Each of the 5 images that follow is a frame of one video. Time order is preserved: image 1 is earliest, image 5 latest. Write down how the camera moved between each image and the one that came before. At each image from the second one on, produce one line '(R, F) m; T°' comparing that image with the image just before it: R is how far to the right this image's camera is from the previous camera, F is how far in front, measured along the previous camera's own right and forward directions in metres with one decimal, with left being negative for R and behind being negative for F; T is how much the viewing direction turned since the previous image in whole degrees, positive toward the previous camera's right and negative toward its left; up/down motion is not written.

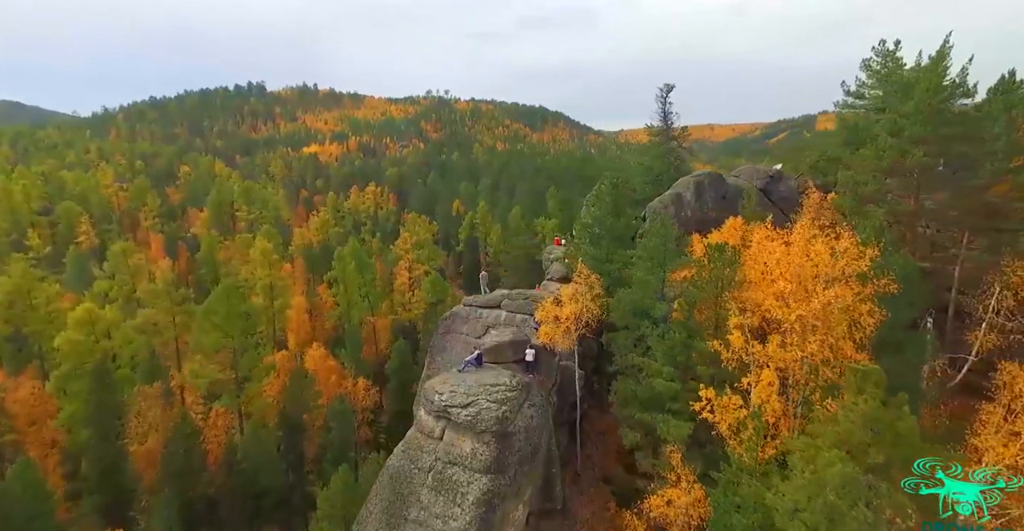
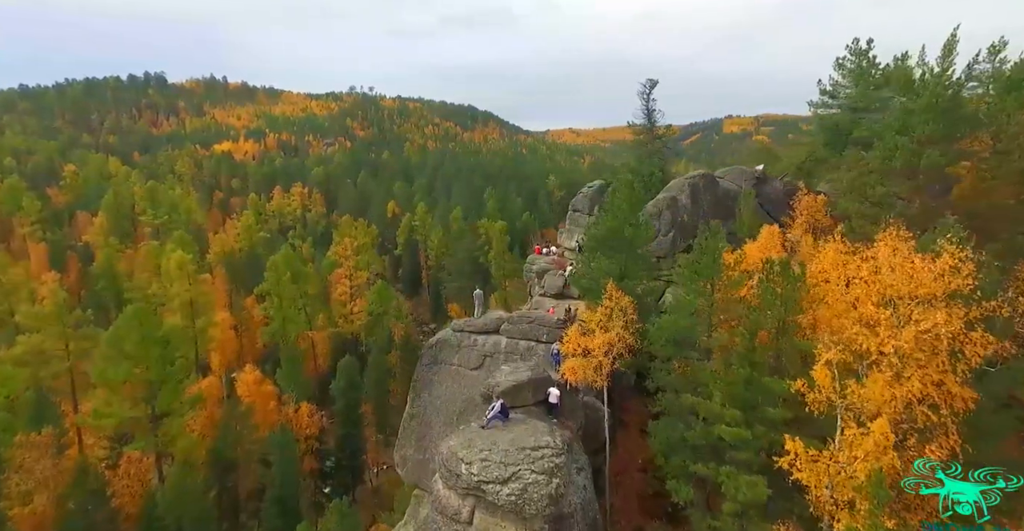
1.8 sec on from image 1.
(-3.4, +5.0) m; +8°
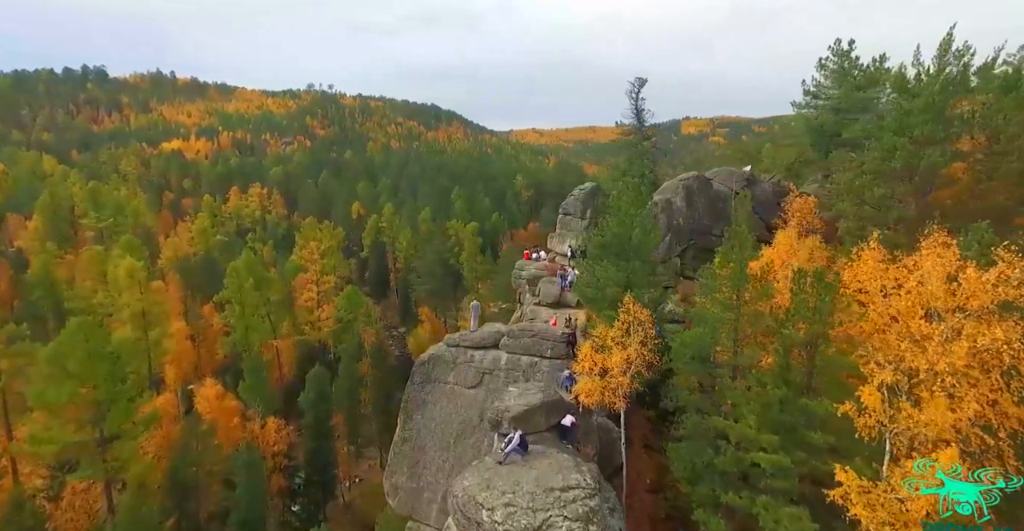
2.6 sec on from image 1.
(-1.6, +2.1) m; +4°
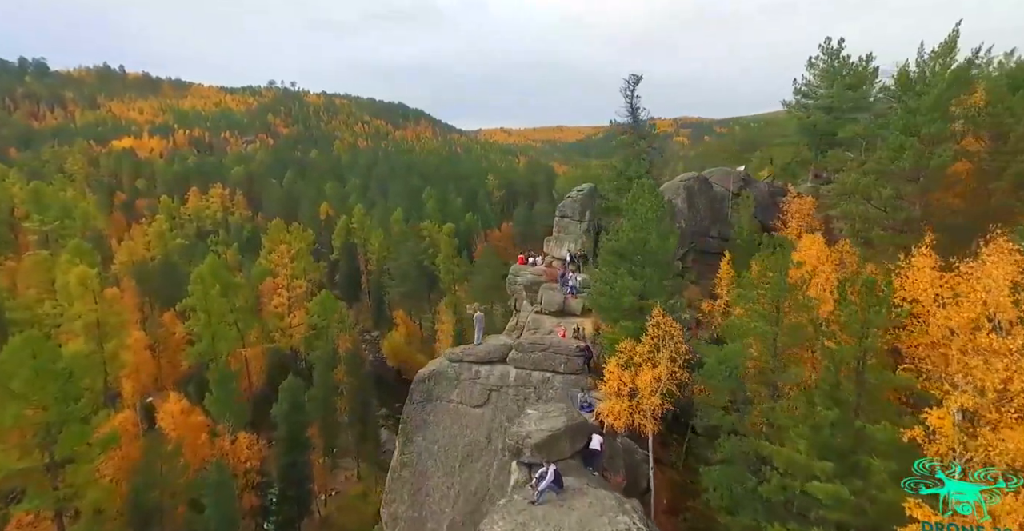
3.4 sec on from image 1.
(-1.6, +2.0) m; +3°
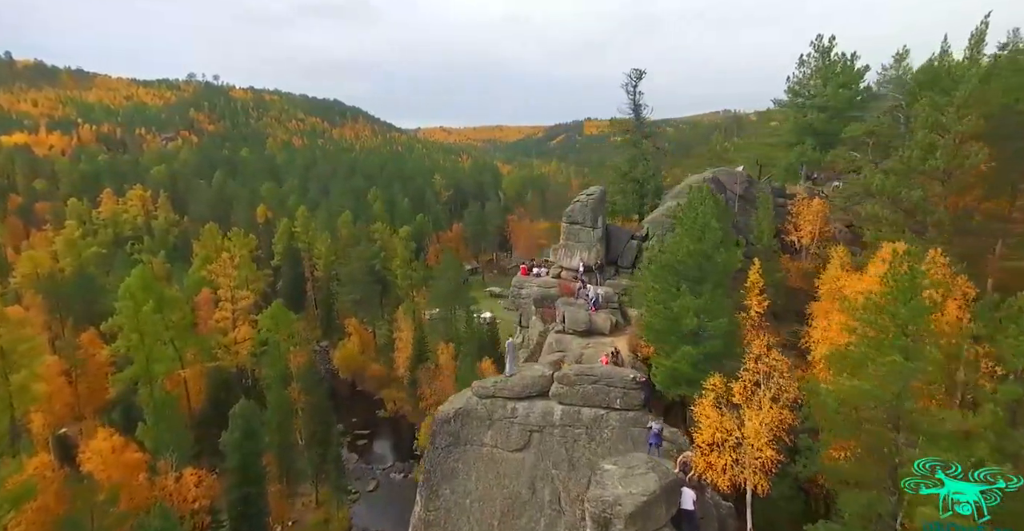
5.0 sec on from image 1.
(-3.5, +3.9) m; +6°
